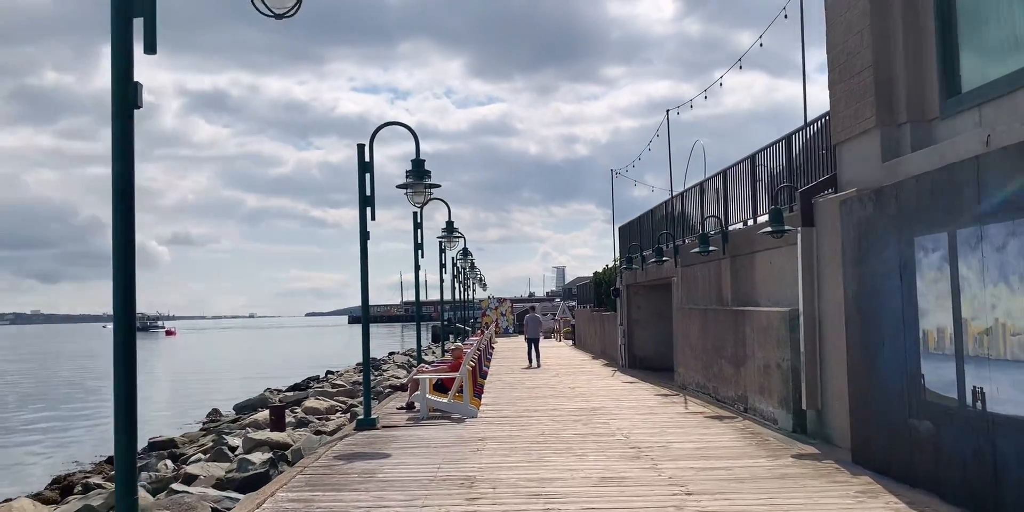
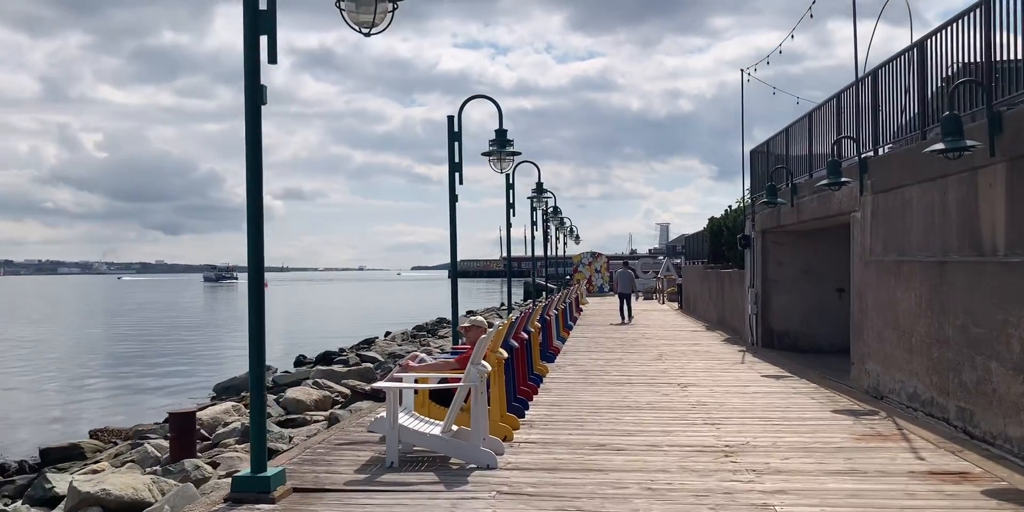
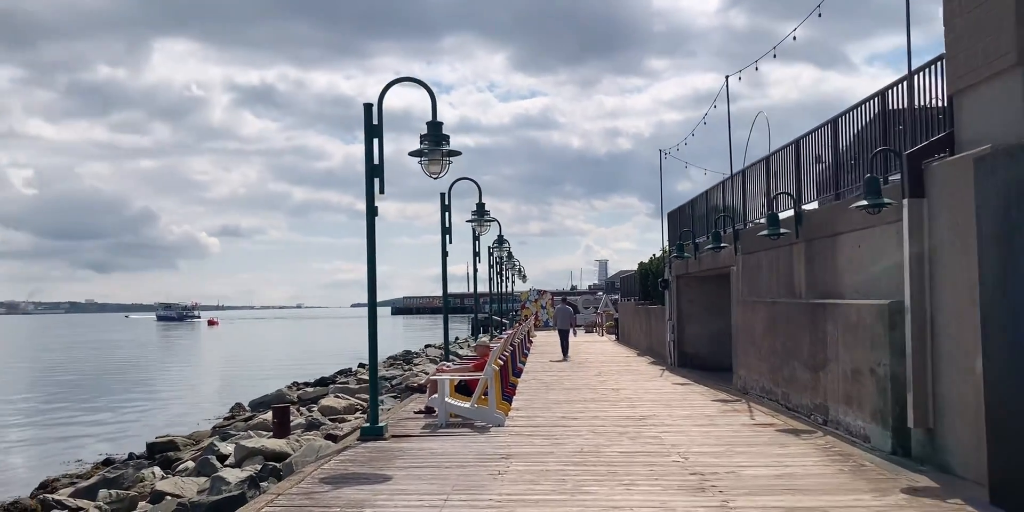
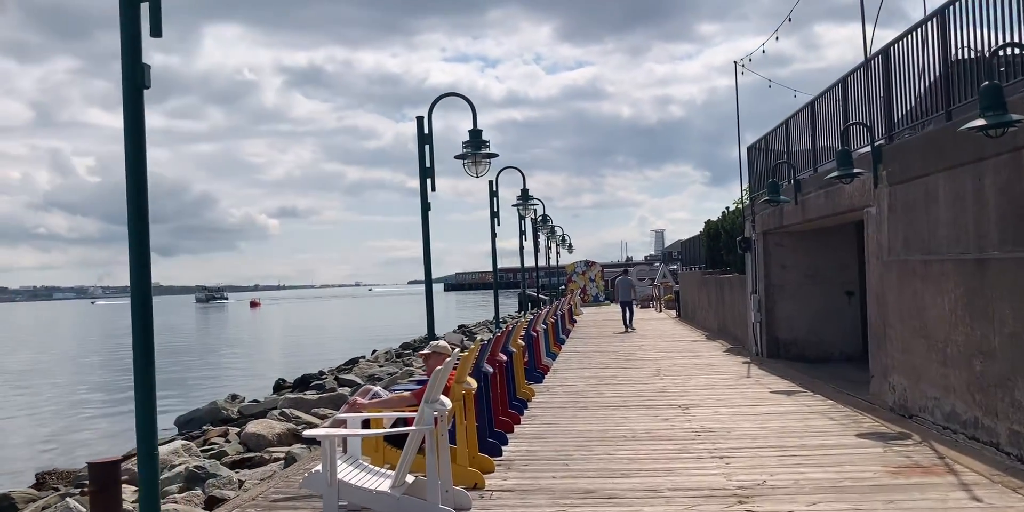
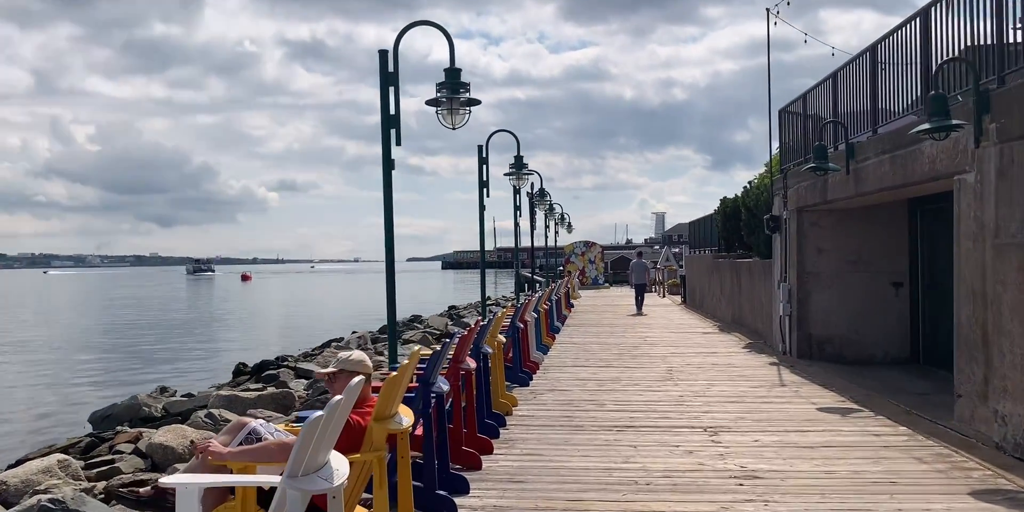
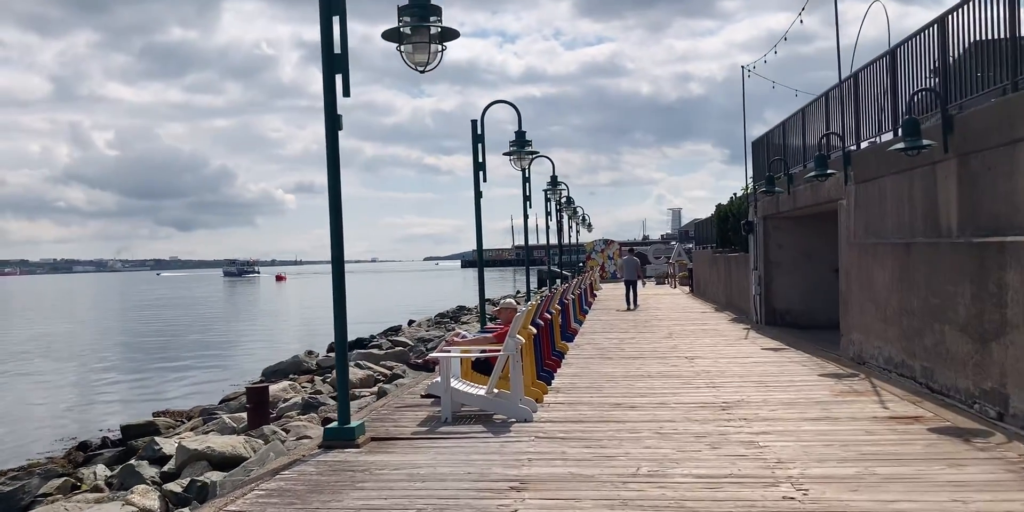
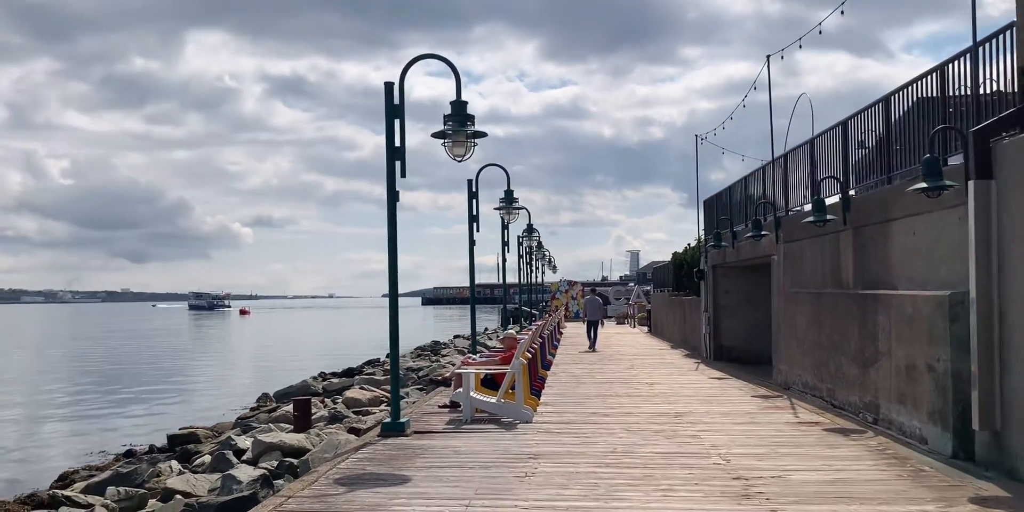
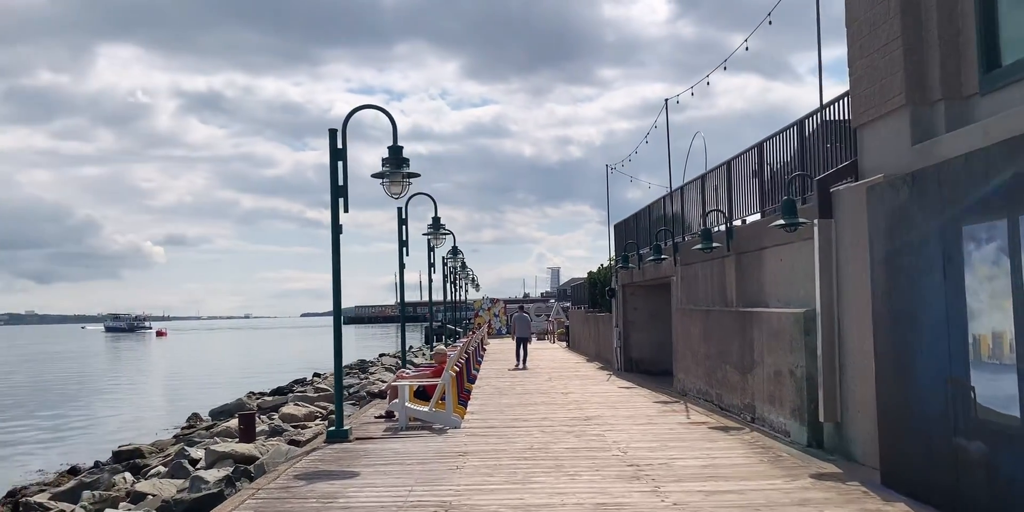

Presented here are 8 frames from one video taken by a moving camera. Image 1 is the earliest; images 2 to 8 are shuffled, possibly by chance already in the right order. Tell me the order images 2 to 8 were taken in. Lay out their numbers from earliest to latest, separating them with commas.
8, 3, 7, 6, 2, 4, 5
